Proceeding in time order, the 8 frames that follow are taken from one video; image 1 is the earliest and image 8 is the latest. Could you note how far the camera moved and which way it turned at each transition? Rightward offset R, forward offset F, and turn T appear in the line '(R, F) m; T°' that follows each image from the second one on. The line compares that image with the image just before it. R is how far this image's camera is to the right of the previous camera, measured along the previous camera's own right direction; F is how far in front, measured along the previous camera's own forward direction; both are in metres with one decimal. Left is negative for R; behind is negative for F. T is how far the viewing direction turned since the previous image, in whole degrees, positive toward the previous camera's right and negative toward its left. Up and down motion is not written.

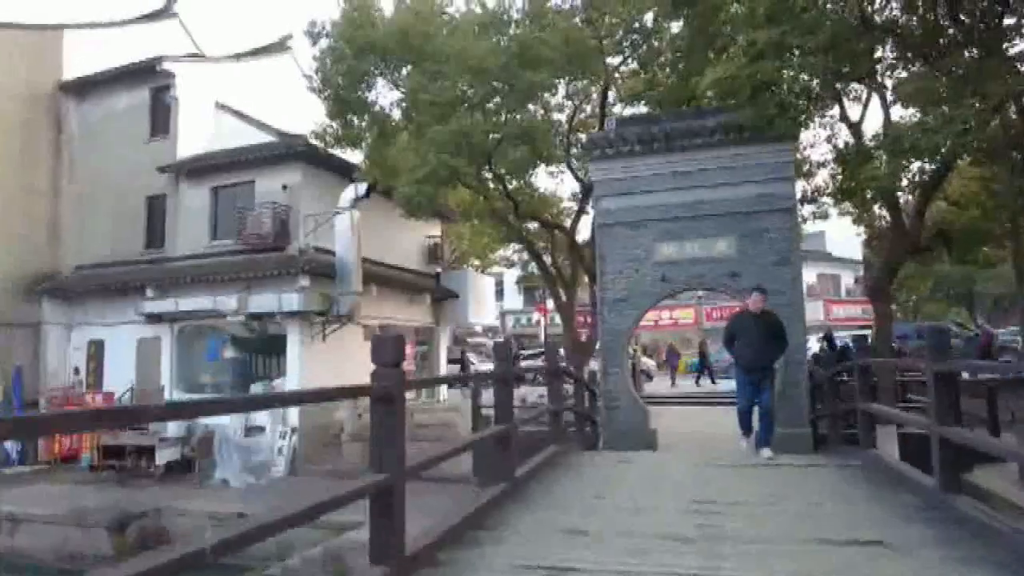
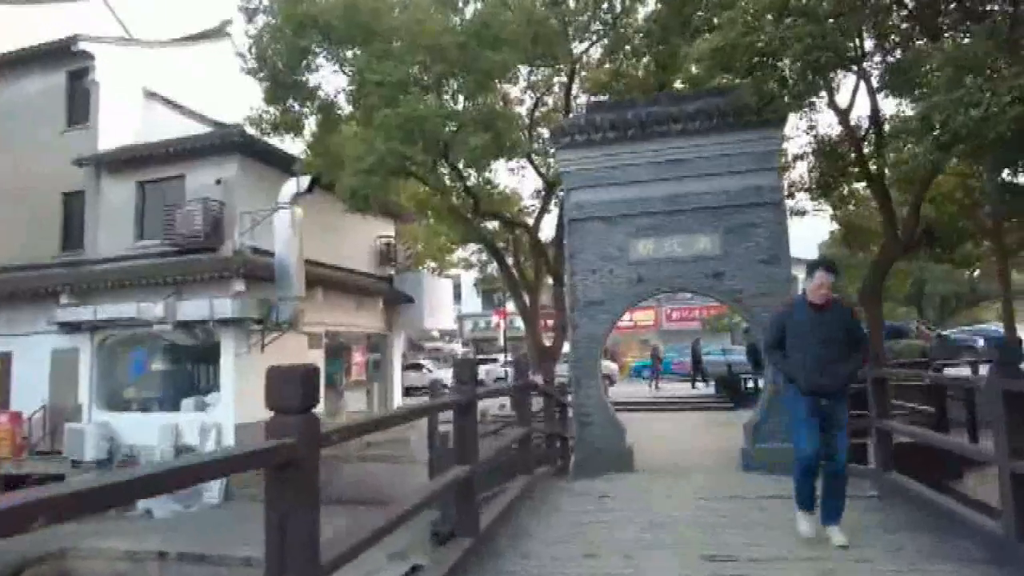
(0.0, +1.2) m; +4°
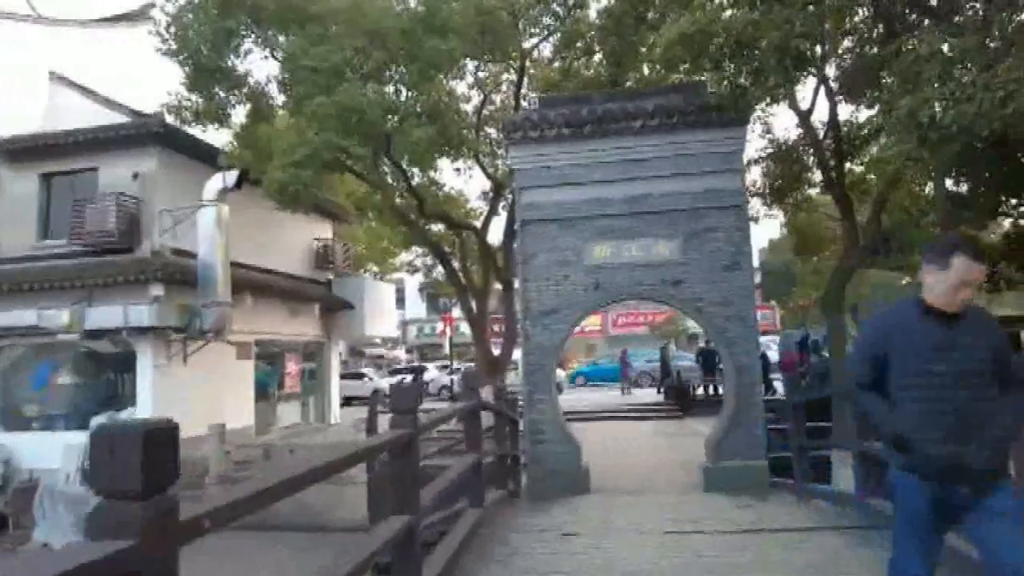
(0.0, +0.8) m; +5°
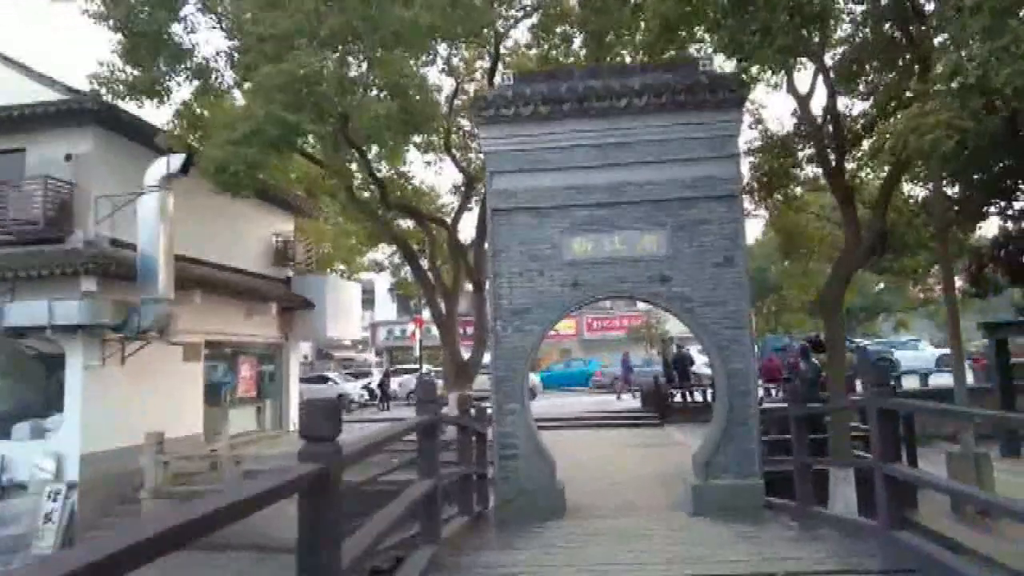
(+0.1, +1.0) m; +2°
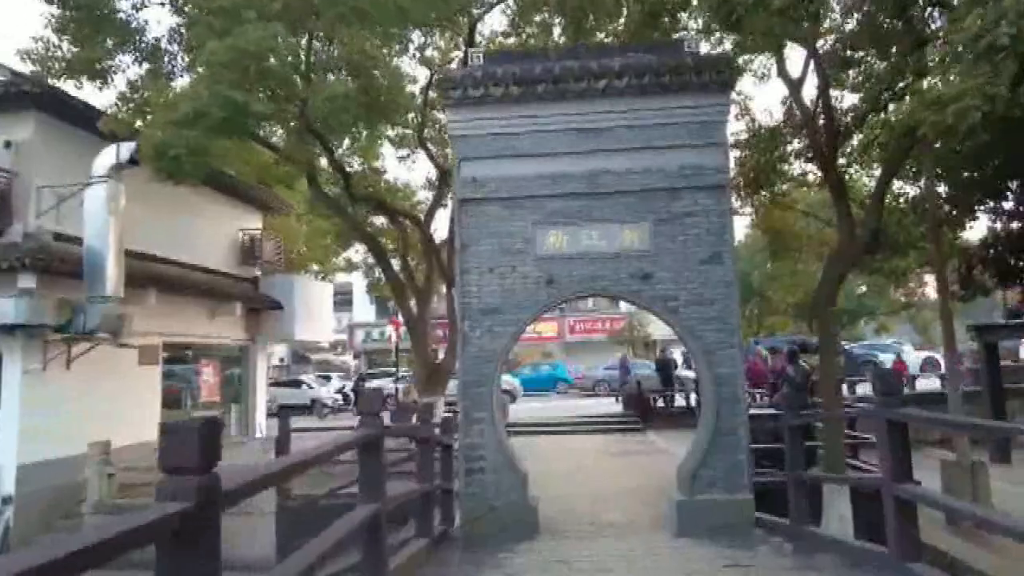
(+0.2, +0.7) m; +1°
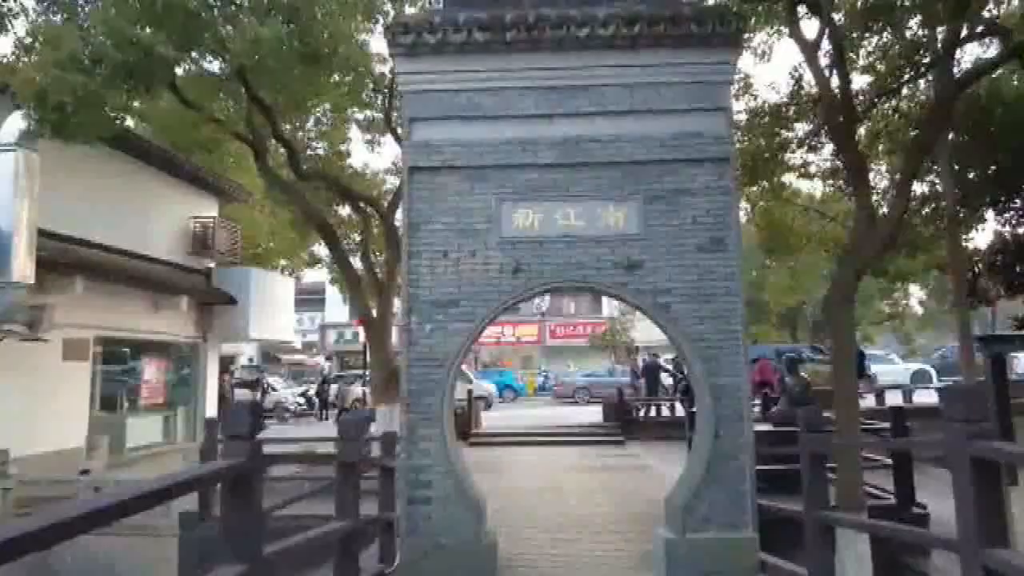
(+0.2, +1.4) m; +1°
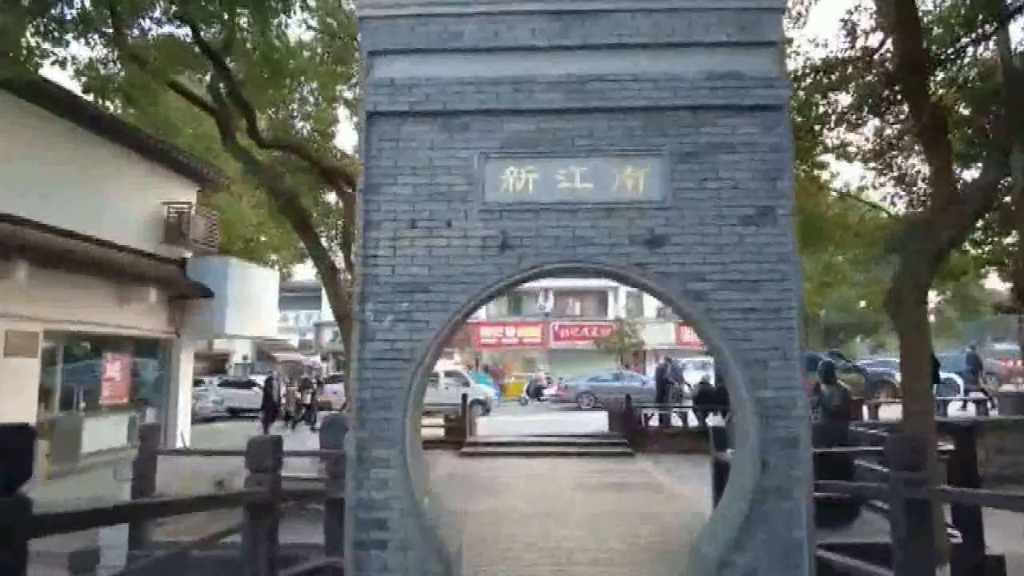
(+0.1, +1.4) m; 0°
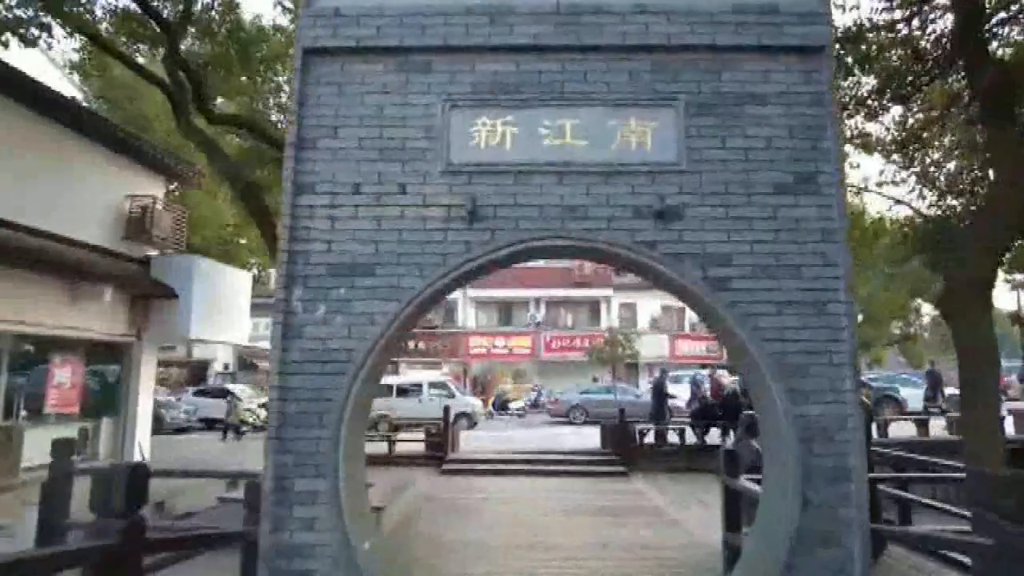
(+0.1, +1.1) m; +1°
